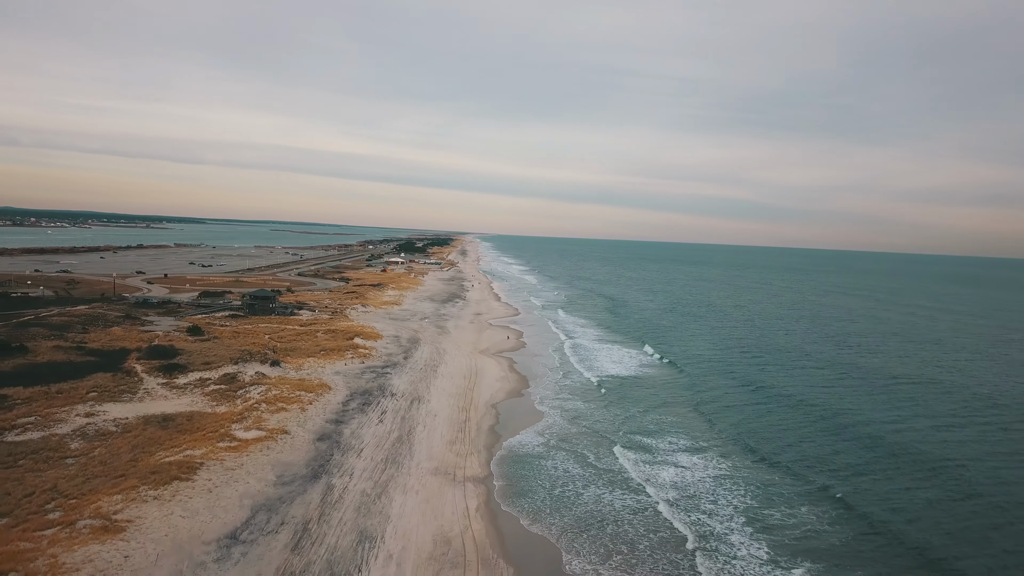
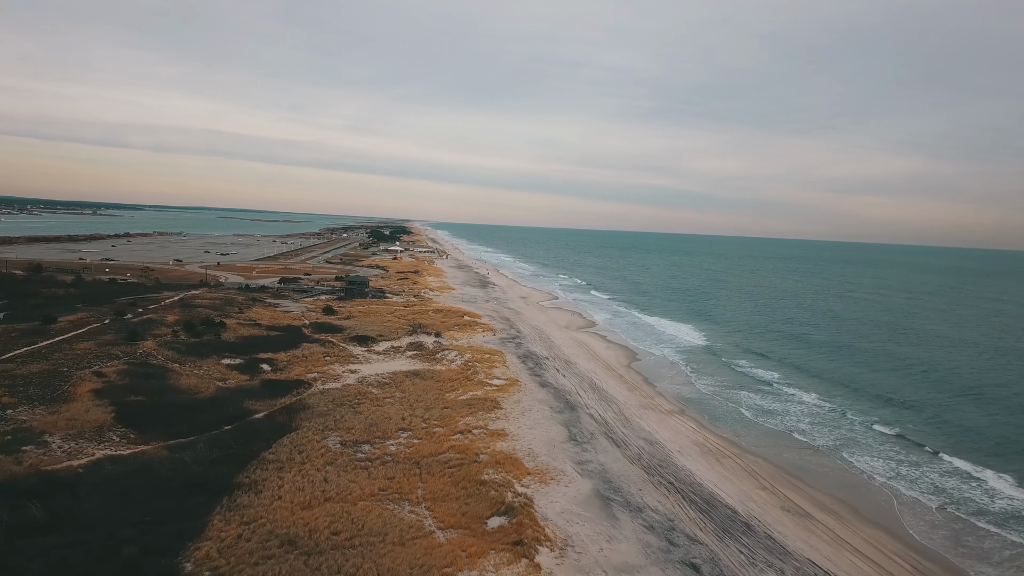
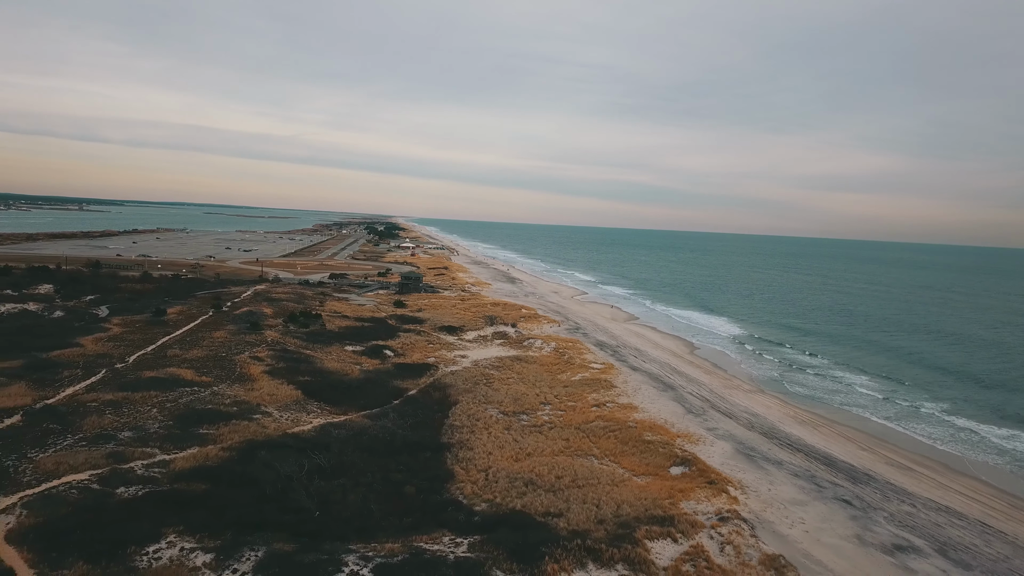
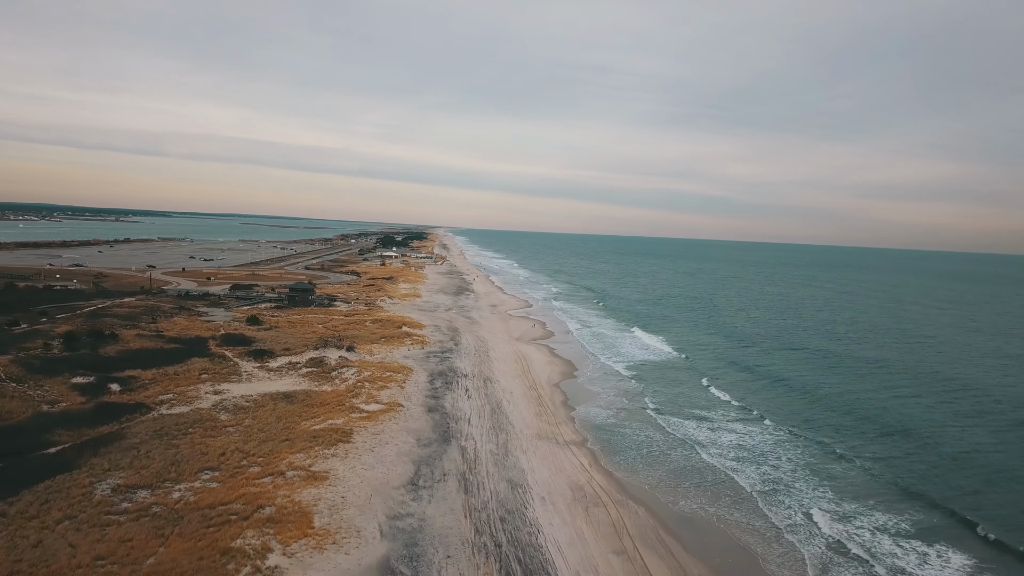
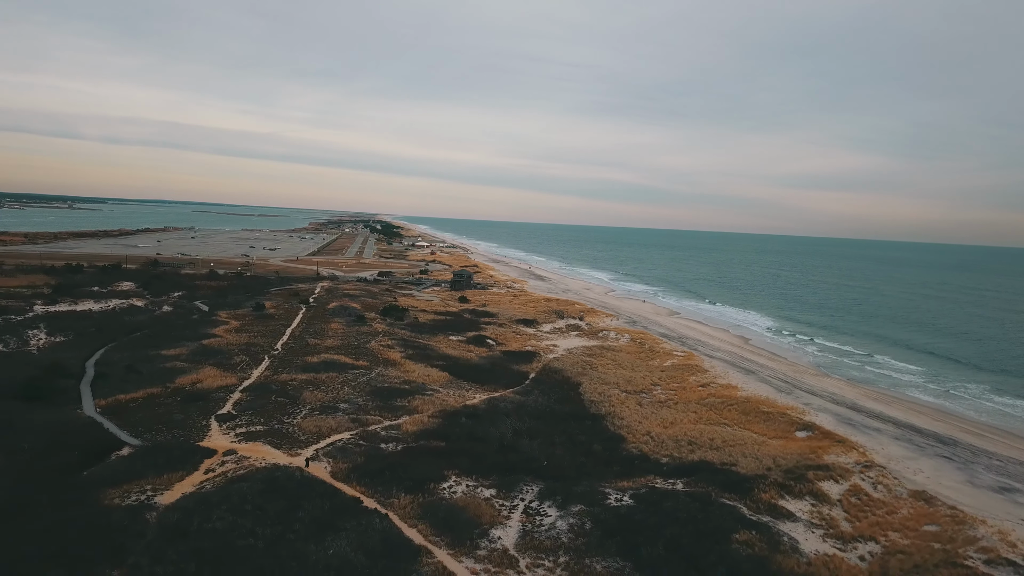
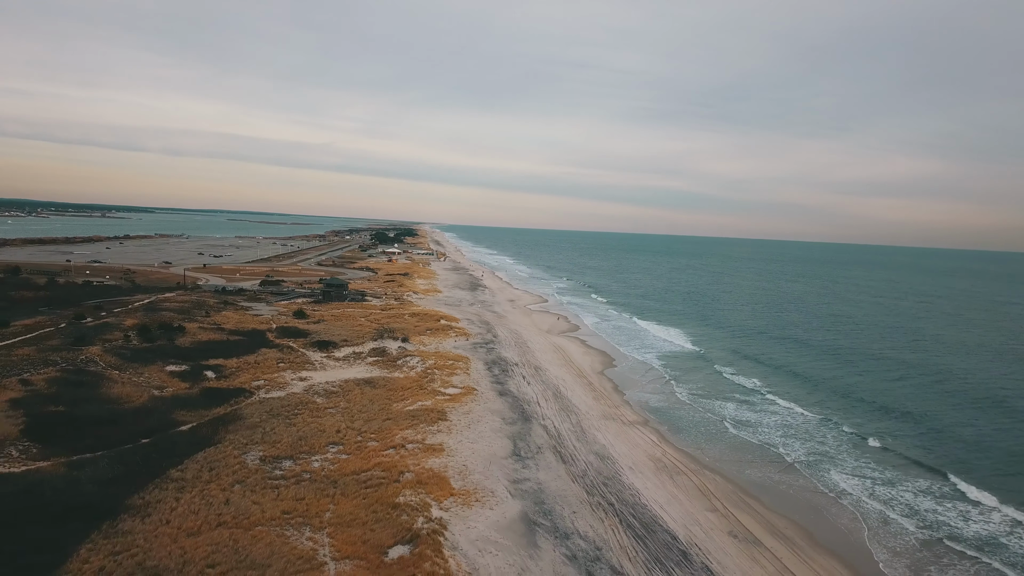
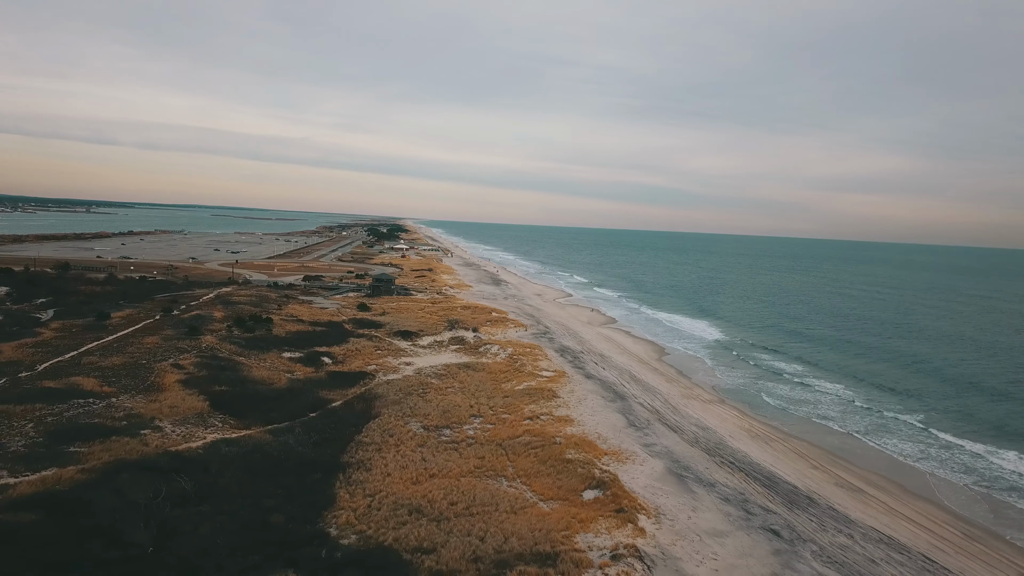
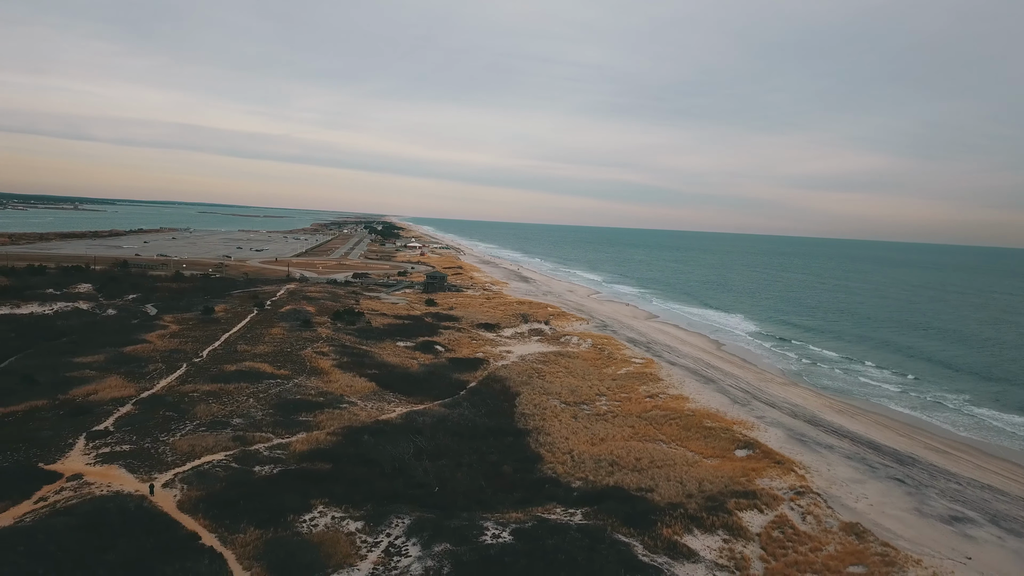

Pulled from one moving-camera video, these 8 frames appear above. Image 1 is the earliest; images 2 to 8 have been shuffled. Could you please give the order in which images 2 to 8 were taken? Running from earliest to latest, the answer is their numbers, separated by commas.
4, 6, 2, 7, 3, 8, 5
